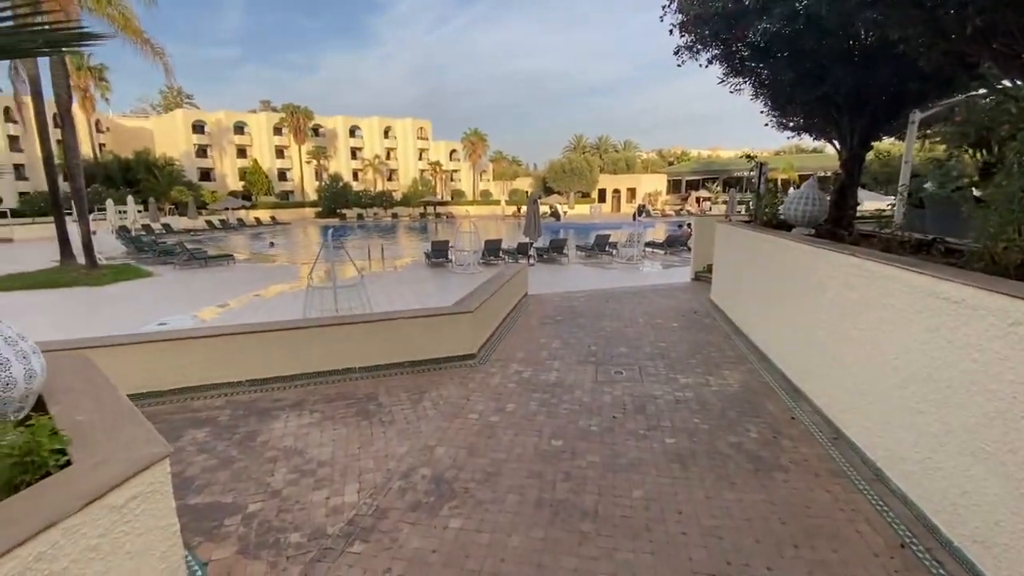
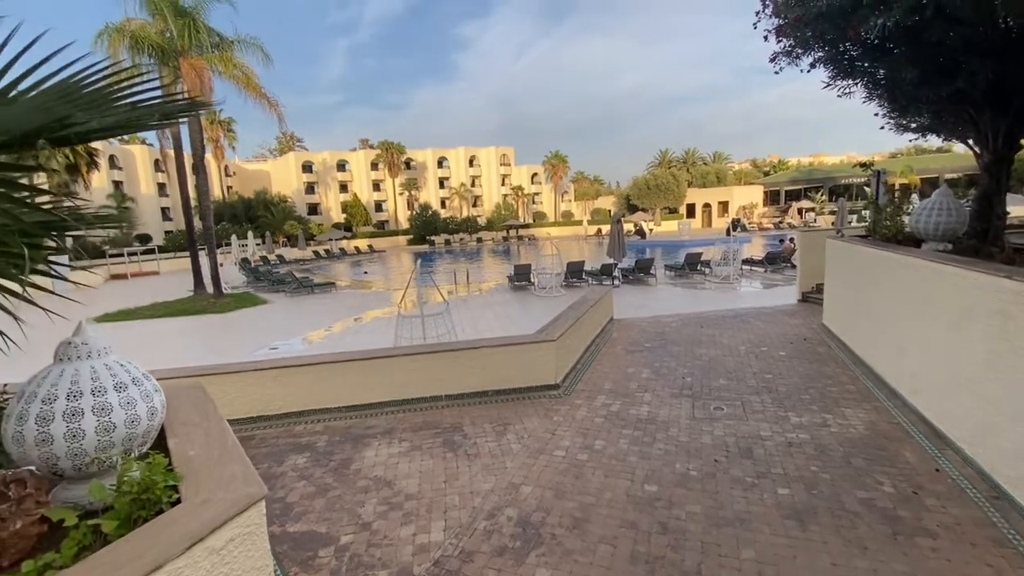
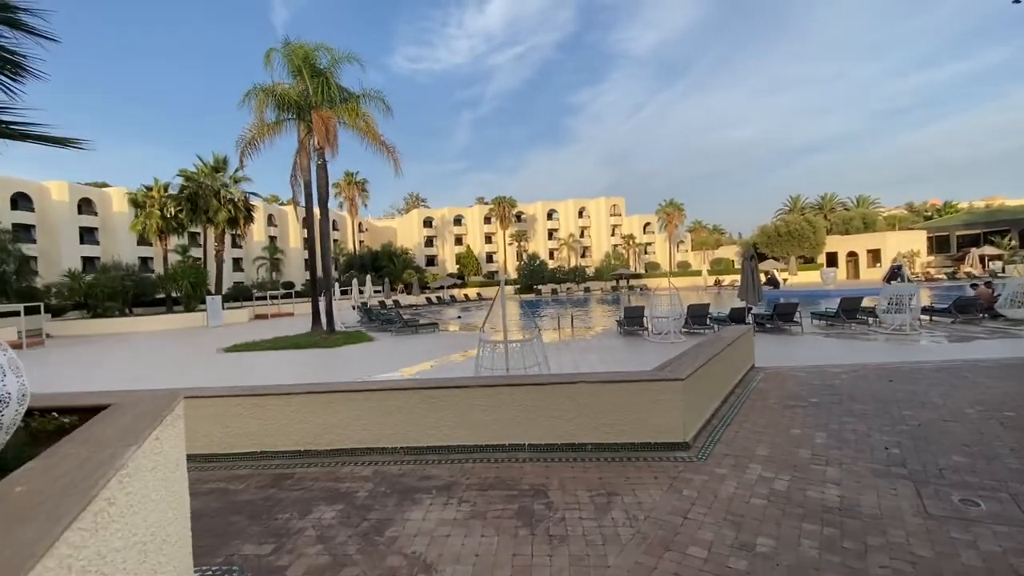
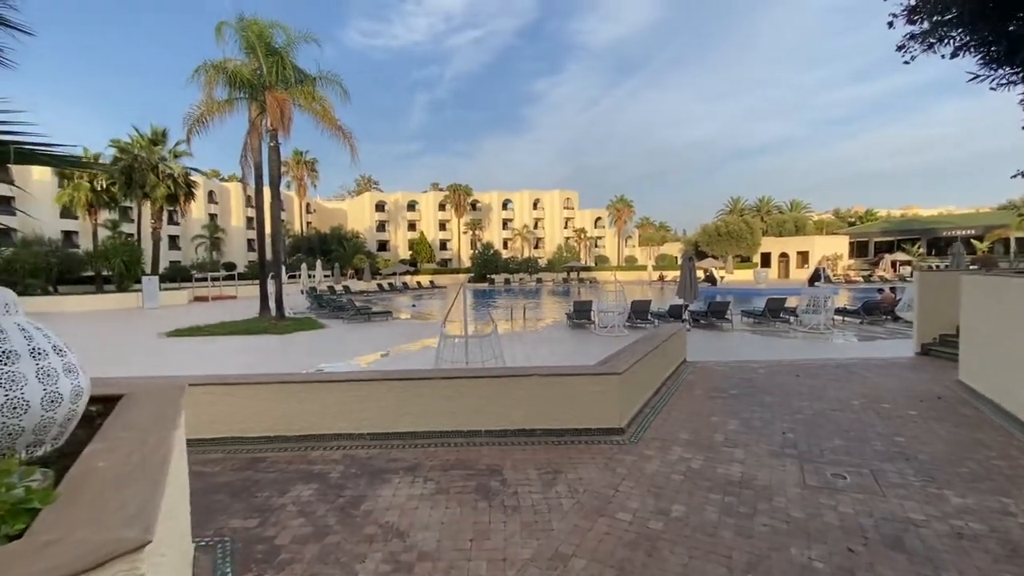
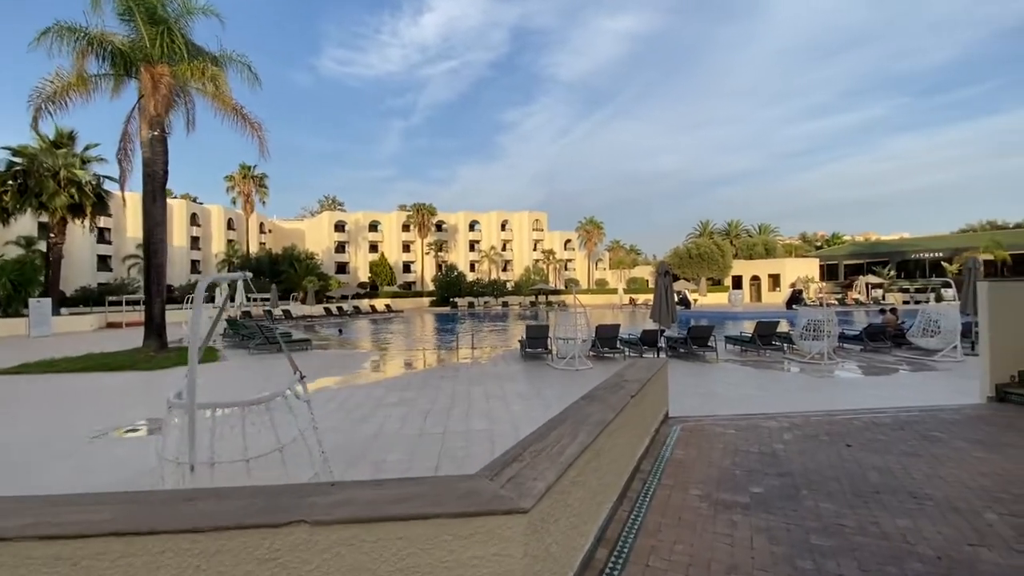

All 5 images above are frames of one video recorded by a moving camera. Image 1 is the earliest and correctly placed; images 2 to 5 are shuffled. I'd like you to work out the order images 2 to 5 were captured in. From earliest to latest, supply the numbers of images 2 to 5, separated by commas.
2, 4, 3, 5
